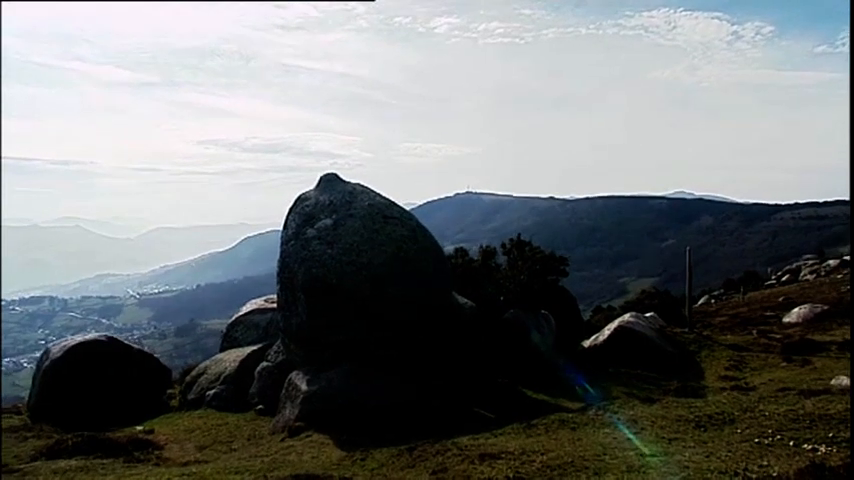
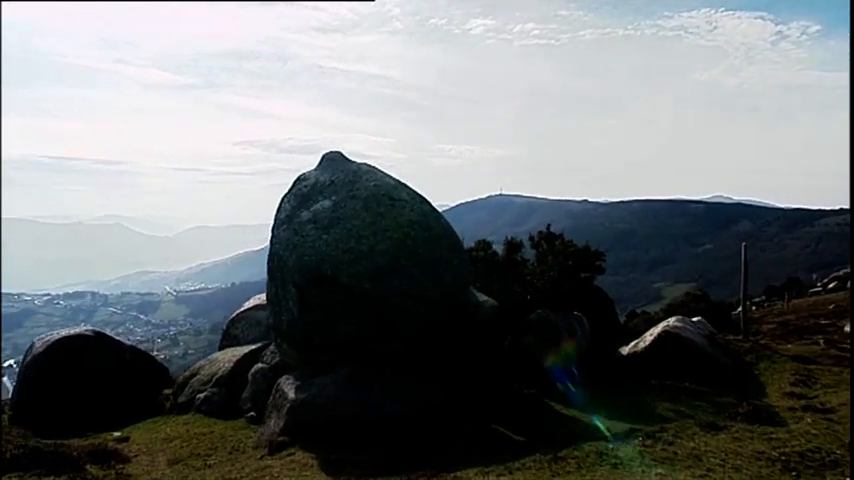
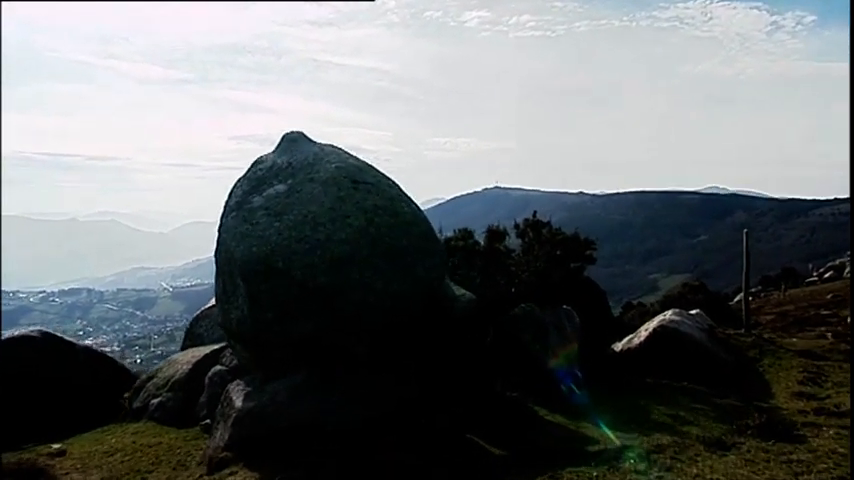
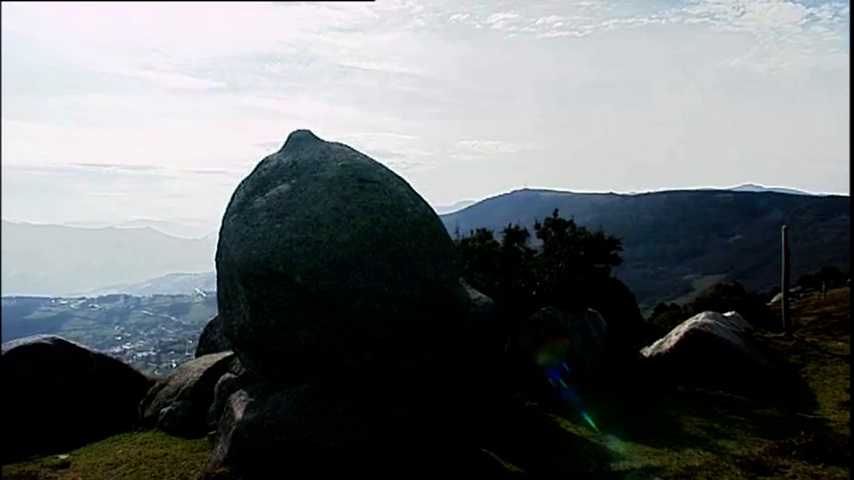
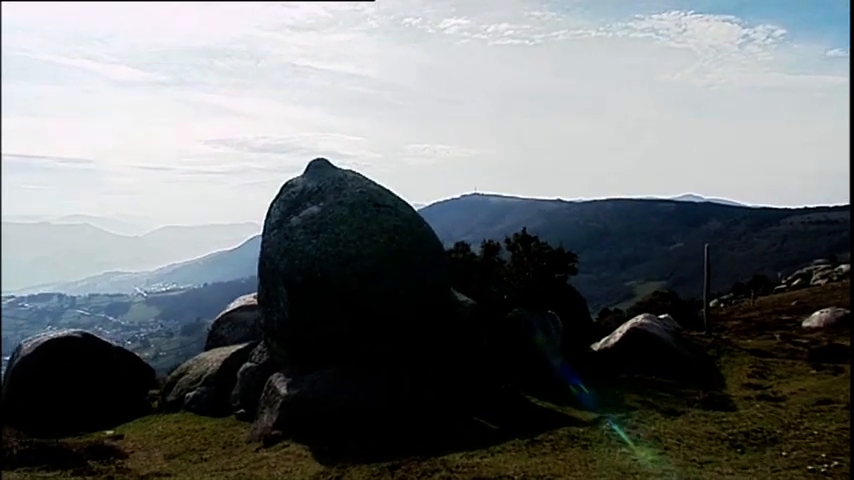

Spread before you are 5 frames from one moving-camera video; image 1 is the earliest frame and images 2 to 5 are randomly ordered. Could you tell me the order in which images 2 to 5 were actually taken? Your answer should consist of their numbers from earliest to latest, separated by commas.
5, 2, 3, 4
